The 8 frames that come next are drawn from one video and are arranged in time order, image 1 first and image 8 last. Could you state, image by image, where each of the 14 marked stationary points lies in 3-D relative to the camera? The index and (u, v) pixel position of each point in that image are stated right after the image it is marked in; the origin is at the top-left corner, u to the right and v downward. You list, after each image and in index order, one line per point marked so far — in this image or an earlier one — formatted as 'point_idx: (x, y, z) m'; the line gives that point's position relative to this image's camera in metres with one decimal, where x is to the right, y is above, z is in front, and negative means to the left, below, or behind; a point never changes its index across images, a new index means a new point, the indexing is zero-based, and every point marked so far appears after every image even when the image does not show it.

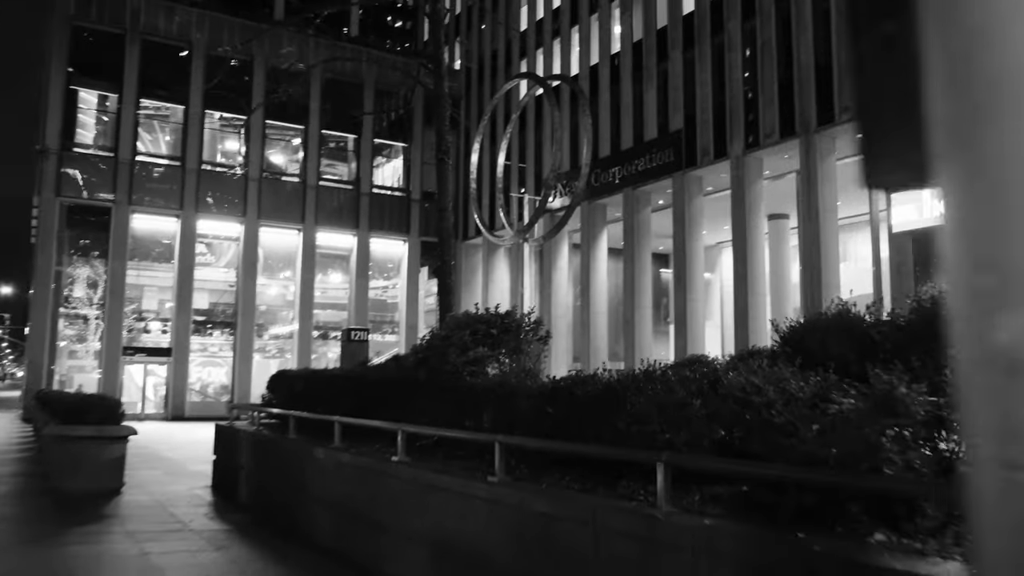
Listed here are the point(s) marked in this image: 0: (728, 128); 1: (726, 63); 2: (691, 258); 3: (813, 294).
0: (+5.0, +3.6, +18.7) m
1: (+5.0, +5.2, +19.0) m
2: (+4.4, +0.7, +19.9) m
3: (+6.1, -0.1, +16.4) m
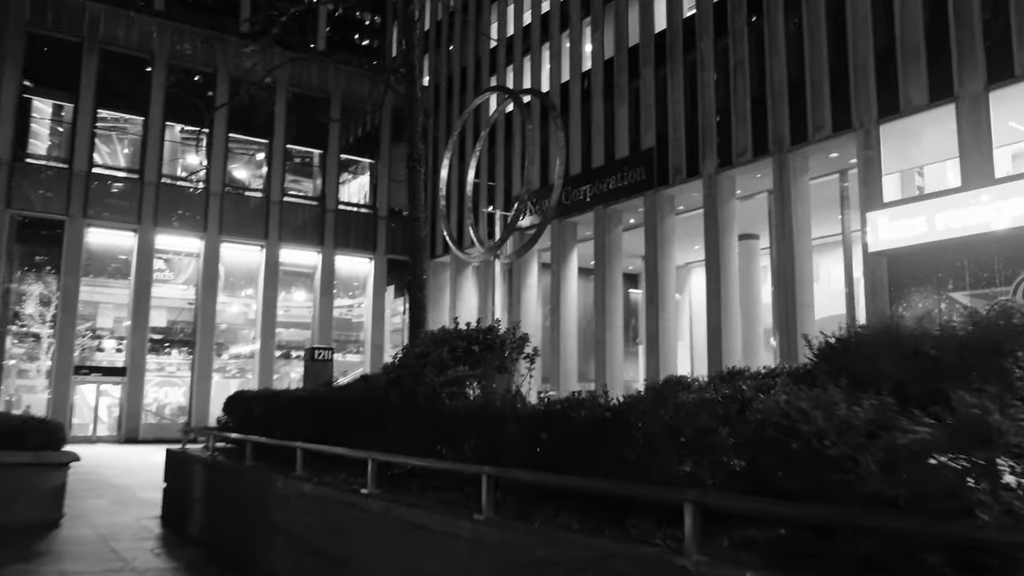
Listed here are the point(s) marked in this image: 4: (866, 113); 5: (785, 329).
0: (+4.3, +3.2, +18.6) m
1: (+4.3, +4.8, +18.9) m
2: (+3.6, +0.2, +19.7) m
3: (+5.5, -0.5, +16.2) m
4: (+6.6, +3.2, +15.2) m
5: (+5.4, -0.8, +16.2) m
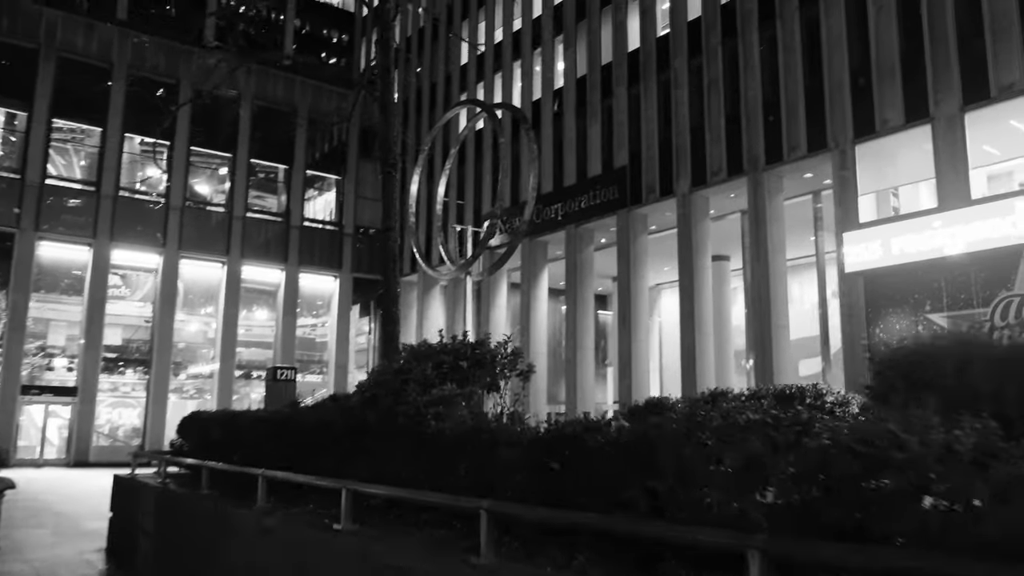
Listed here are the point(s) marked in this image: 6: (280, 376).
0: (+3.7, +2.7, +18.4) m
1: (+3.7, +4.3, +18.7) m
2: (+2.9, -0.3, +19.4) m
3: (+4.9, -0.9, +15.9) m
4: (+6.1, +2.9, +15.1) m
5: (+4.9, -1.2, +16.0) m
6: (-4.4, -1.7, +15.7) m
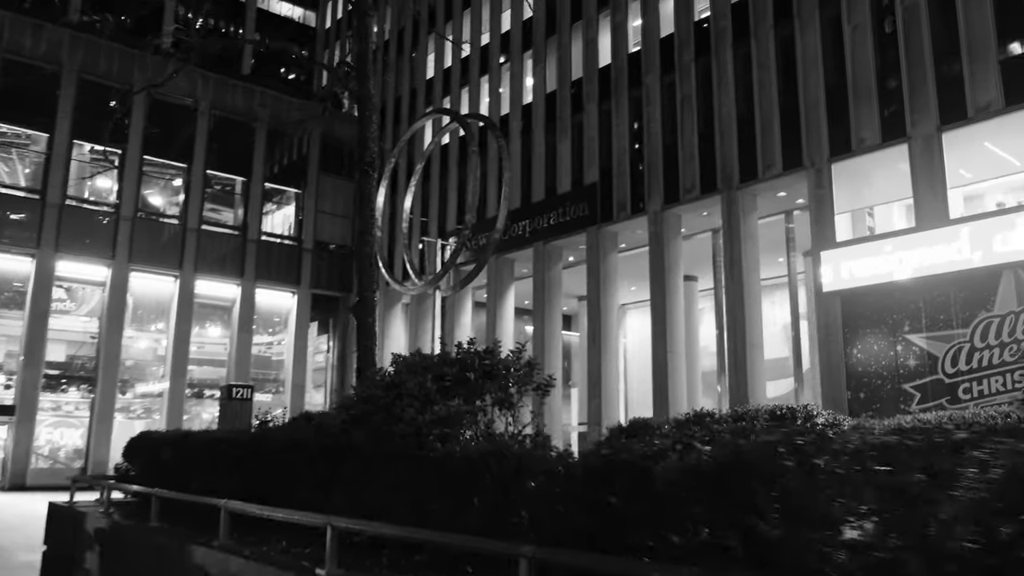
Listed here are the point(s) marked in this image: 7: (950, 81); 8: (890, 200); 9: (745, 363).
0: (+3.0, +2.3, +18.1) m
1: (+3.0, +3.9, +18.5) m
2: (+2.2, -0.7, +19.0) m
3: (+4.3, -1.3, +15.6) m
4: (+5.6, +2.5, +14.9) m
5: (+4.3, -1.6, +15.6) m
6: (-5.0, -2.0, +14.9) m
7: (+7.2, +3.4, +13.3) m
8: (+6.5, +1.5, +14.1) m
9: (+4.4, -1.4, +15.5) m
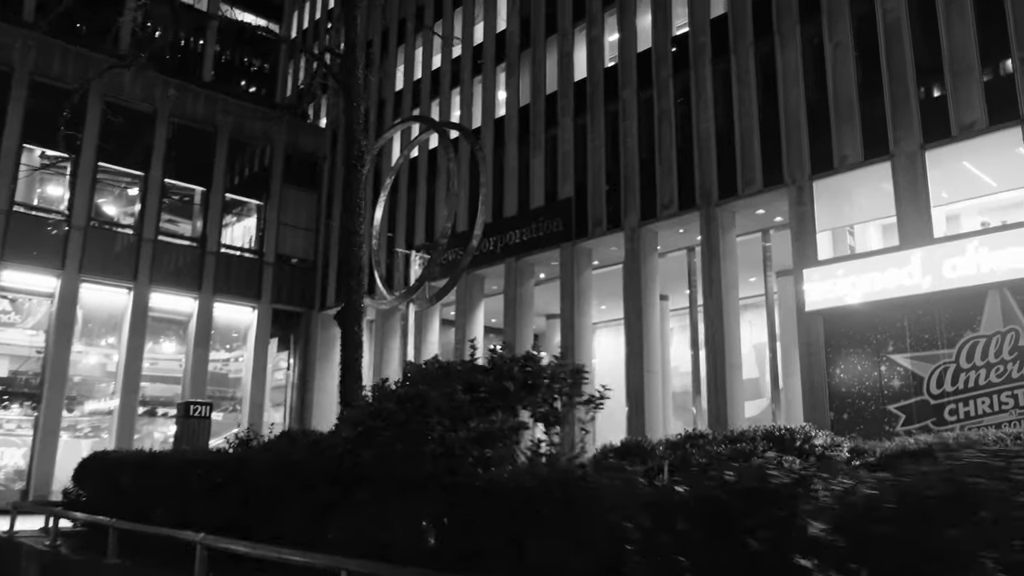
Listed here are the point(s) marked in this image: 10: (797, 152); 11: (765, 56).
0: (+2.4, +1.9, +17.8) m
1: (+2.4, +3.5, +18.2) m
2: (+1.5, -1.1, +18.5) m
3: (+3.8, -1.6, +15.3) m
4: (+5.2, +2.2, +14.8) m
5: (+3.8, -1.9, +15.3) m
6: (-5.5, -2.2, +14.1) m
7: (+6.9, +3.0, +13.3) m
8: (+6.1, +1.2, +13.9) m
9: (+3.9, -1.8, +15.1) m
10: (+5.2, +2.5, +14.8) m
11: (+4.9, +4.5, +15.8) m
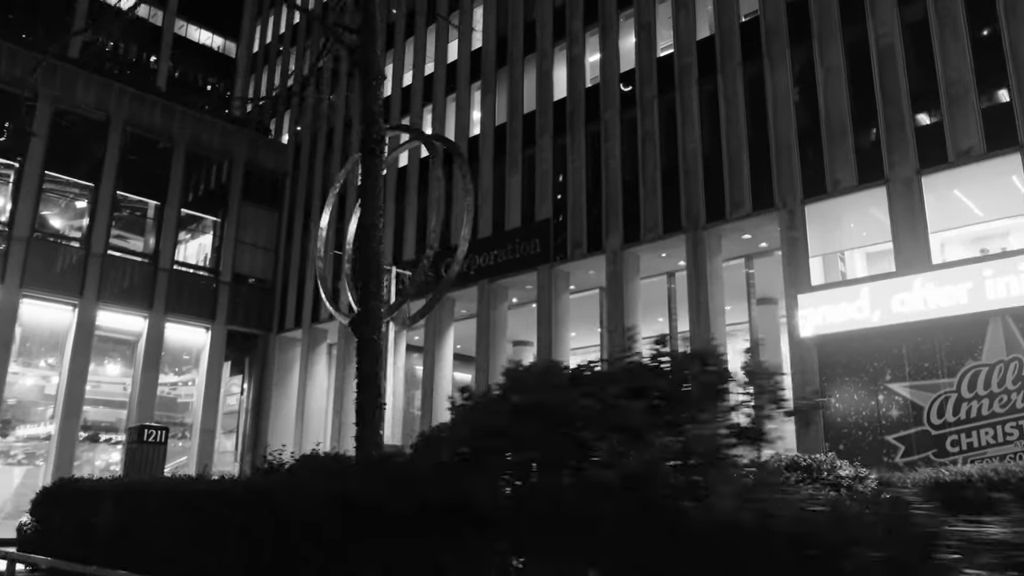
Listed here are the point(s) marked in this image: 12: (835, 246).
0: (+2.0, +1.4, +17.3) m
1: (+2.0, +3.0, +17.7) m
2: (+1.0, -1.6, +17.8) m
3: (+3.5, -2.1, +14.7) m
4: (+4.9, +1.7, +14.4) m
5: (+3.4, -2.4, +14.7) m
6: (-5.8, -2.4, +12.9) m
7: (+6.7, +2.6, +13.1) m
8: (+5.9, +0.7, +13.6) m
9: (+3.6, -2.2, +14.6) m
10: (+4.9, +2.0, +14.5) m
11: (+4.6, +4.0, +15.5) m
12: (+5.5, +0.7, +14.0) m
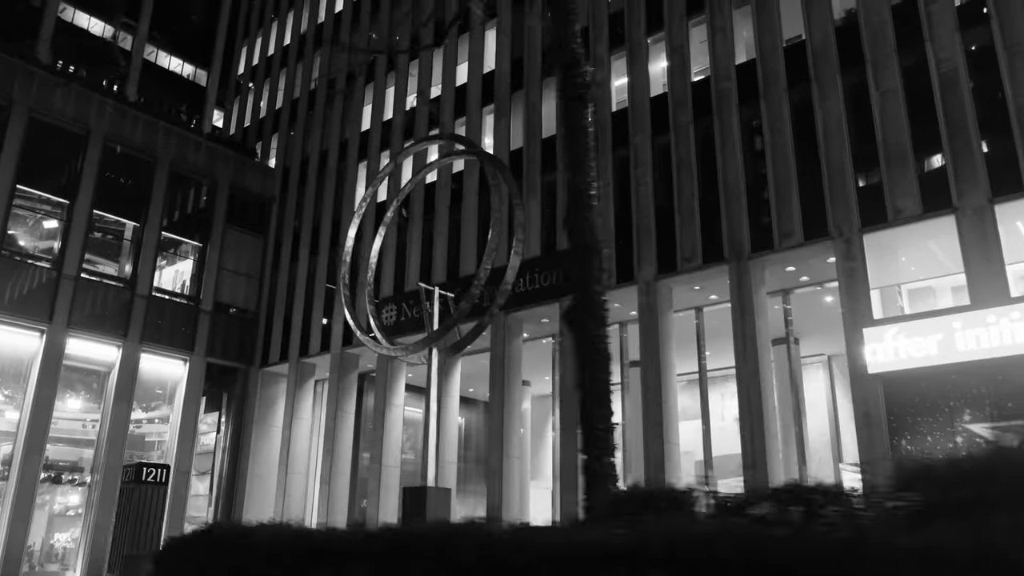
0: (+2.5, +0.7, +16.3) m
1: (+2.5, +2.3, +16.9) m
2: (+1.4, -2.3, +16.6) m
3: (+4.1, -2.6, +13.7) m
4: (+5.6, +1.1, +13.7) m
5: (+4.0, -2.9, +13.6) m
6: (-5.0, -2.6, +11.3) m
7: (+7.5, +2.1, +12.5) m
8: (+6.6, +0.2, +12.8) m
9: (+4.2, -2.8, +13.5) m
10: (+5.6, +1.4, +13.8) m
11: (+5.2, +3.4, +14.8) m
12: (+6.2, +0.2, +13.2) m
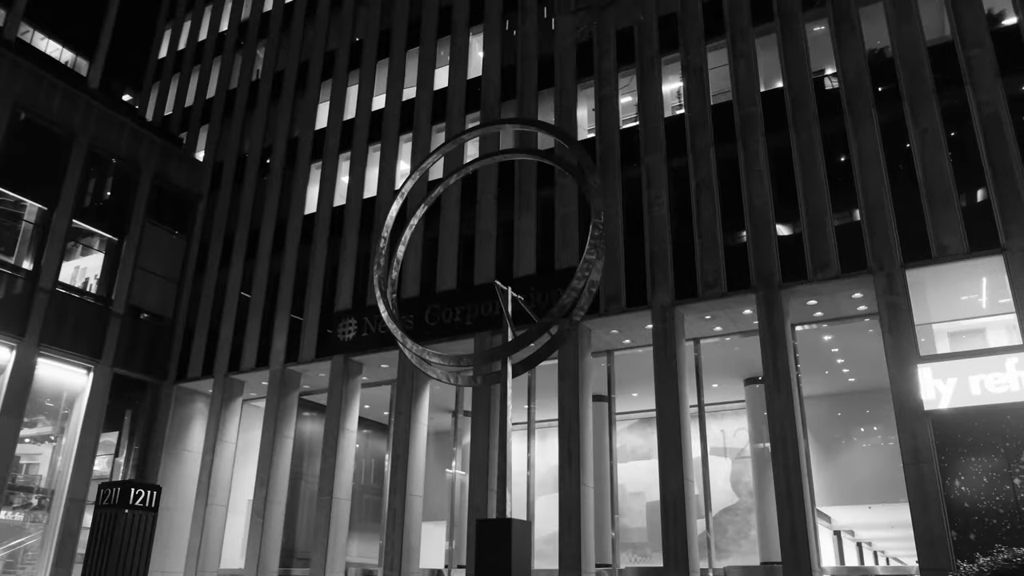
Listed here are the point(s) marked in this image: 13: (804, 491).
0: (+2.6, +0.3, +15.4) m
1: (+2.6, +1.8, +16.0) m
2: (+1.3, -2.7, +15.4) m
3: (+4.4, -3.1, +12.9) m
4: (+6.2, +0.5, +13.4) m
5: (+4.3, -3.4, +12.8) m
6: (-4.1, -2.3, +9.0) m
7: (+8.3, +1.4, +12.6) m
8: (+7.2, -0.4, +12.7) m
9: (+4.6, -3.2, +12.7) m
10: (+6.2, +0.9, +13.5) m
11: (+5.8, +2.7, +14.6) m
12: (+6.8, -0.4, +13.0) m
13: (+4.6, -3.2, +12.9) m
